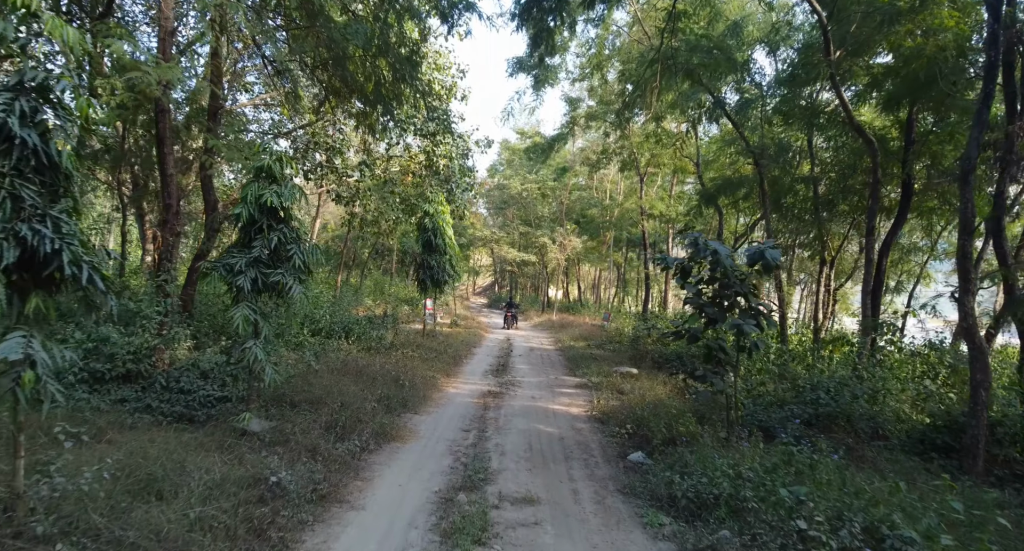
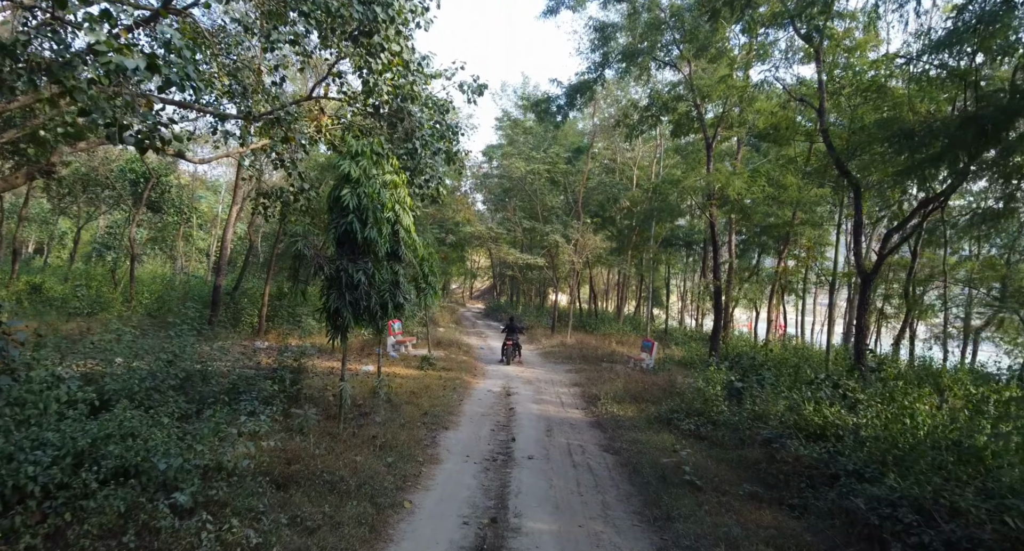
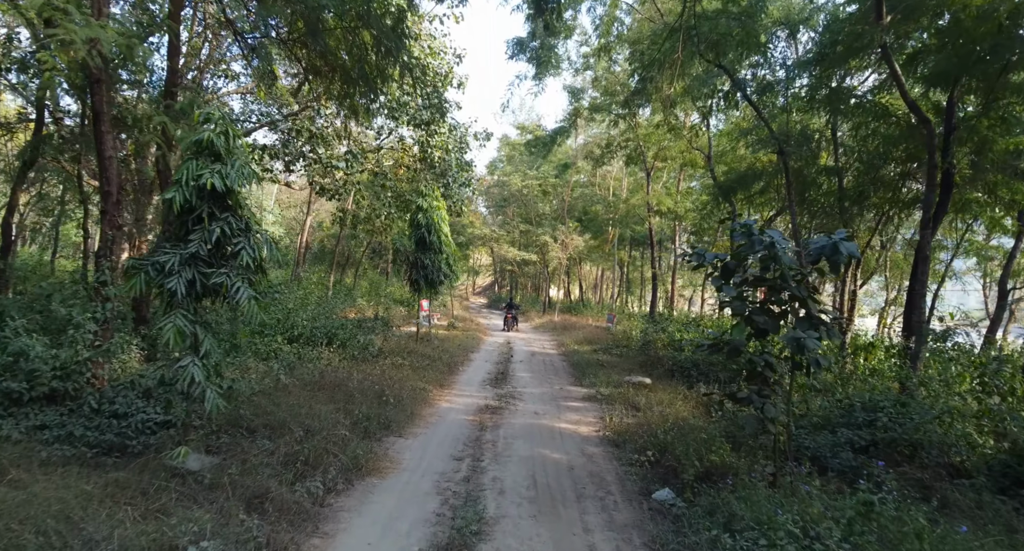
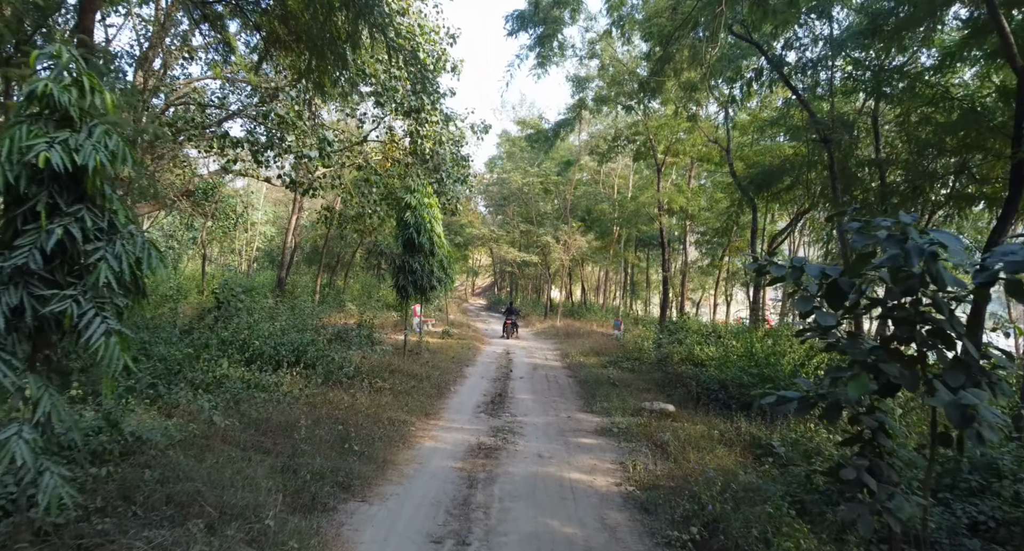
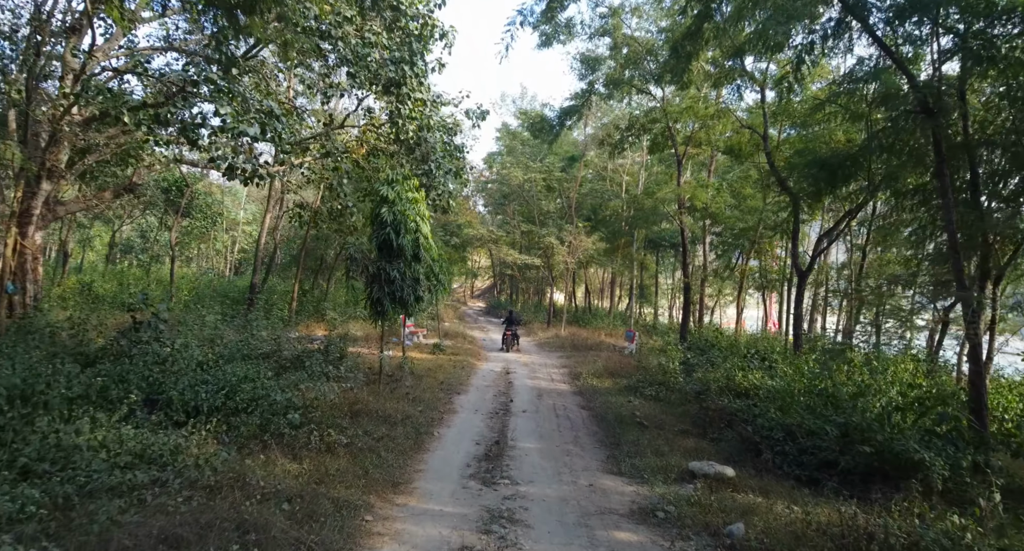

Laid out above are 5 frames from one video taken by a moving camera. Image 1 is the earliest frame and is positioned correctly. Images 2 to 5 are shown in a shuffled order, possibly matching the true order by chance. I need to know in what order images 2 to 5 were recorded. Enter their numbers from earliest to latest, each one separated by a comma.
3, 4, 5, 2
